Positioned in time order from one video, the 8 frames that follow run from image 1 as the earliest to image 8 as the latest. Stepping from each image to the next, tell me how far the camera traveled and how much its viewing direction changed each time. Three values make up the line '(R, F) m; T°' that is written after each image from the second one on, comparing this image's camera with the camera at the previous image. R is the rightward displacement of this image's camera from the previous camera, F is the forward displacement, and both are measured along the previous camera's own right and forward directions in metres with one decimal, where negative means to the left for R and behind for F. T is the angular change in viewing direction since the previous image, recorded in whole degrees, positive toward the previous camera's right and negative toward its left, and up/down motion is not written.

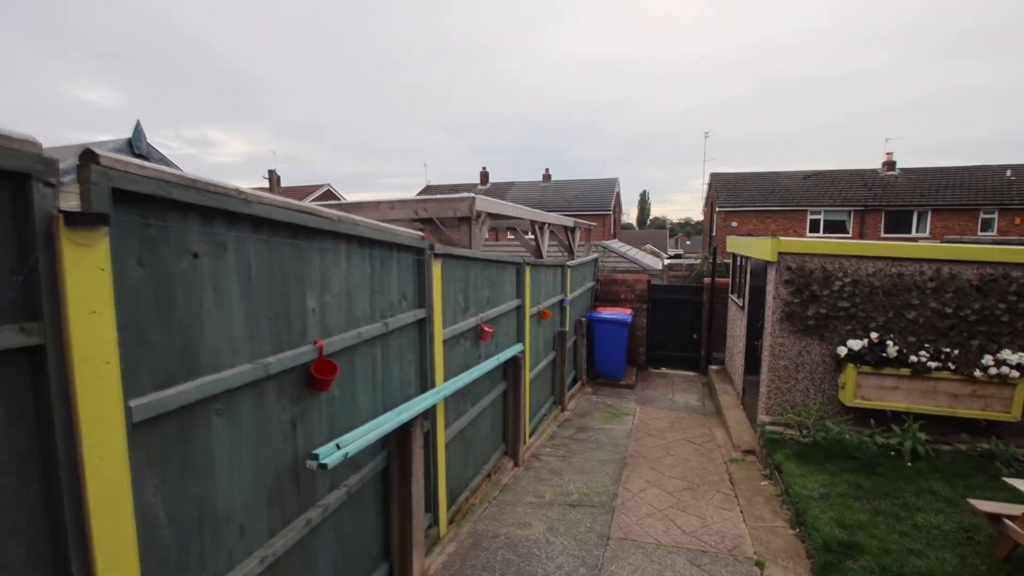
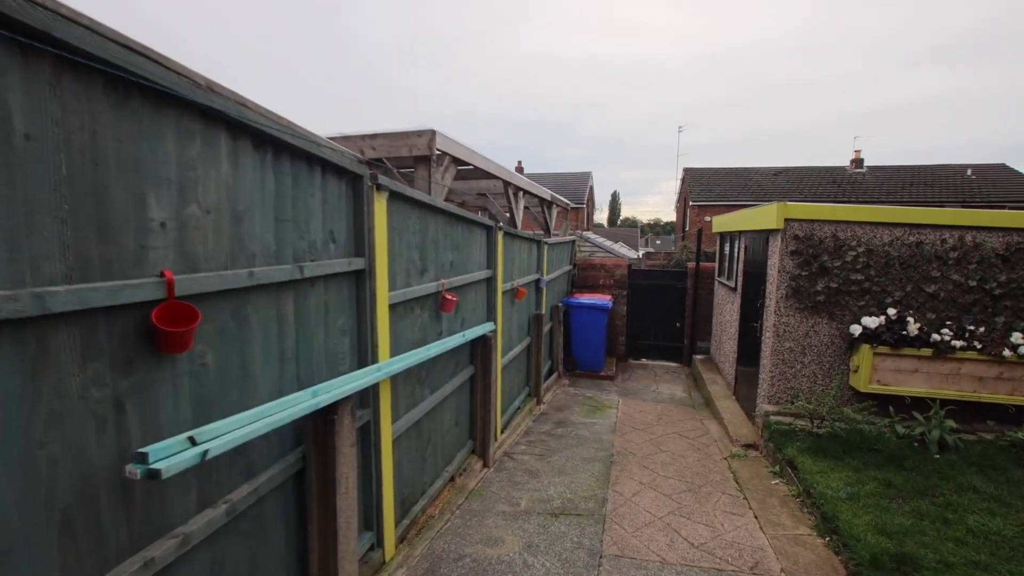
(0.0, +0.7) m; +3°
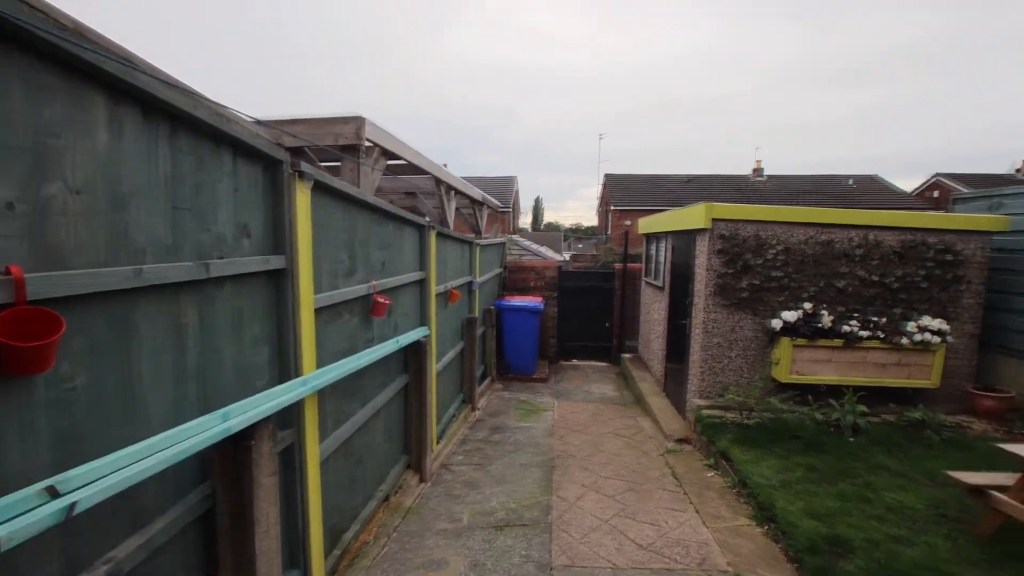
(-0.1, +0.2) m; +9°
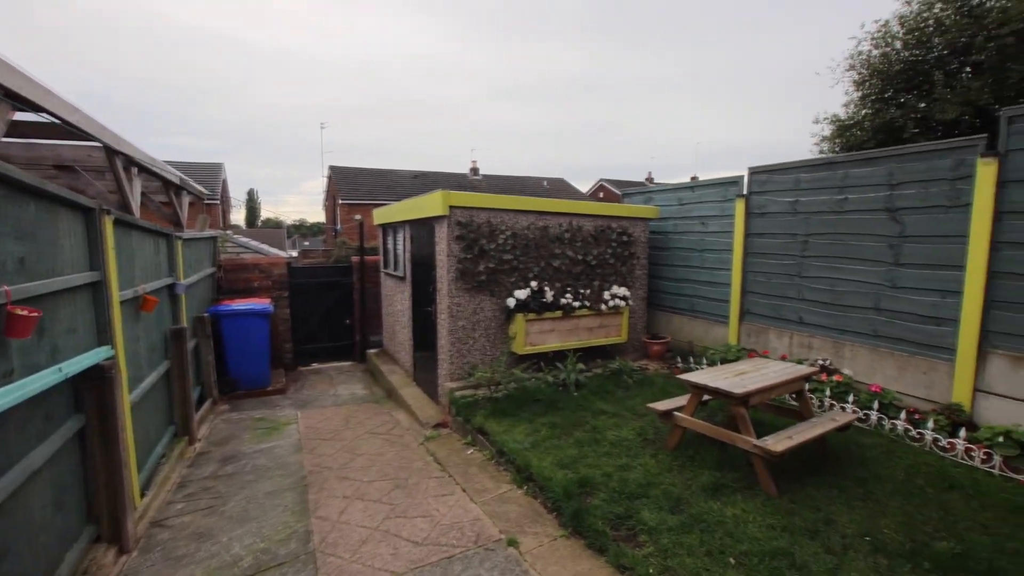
(-0.1, +0.2) m; +30°
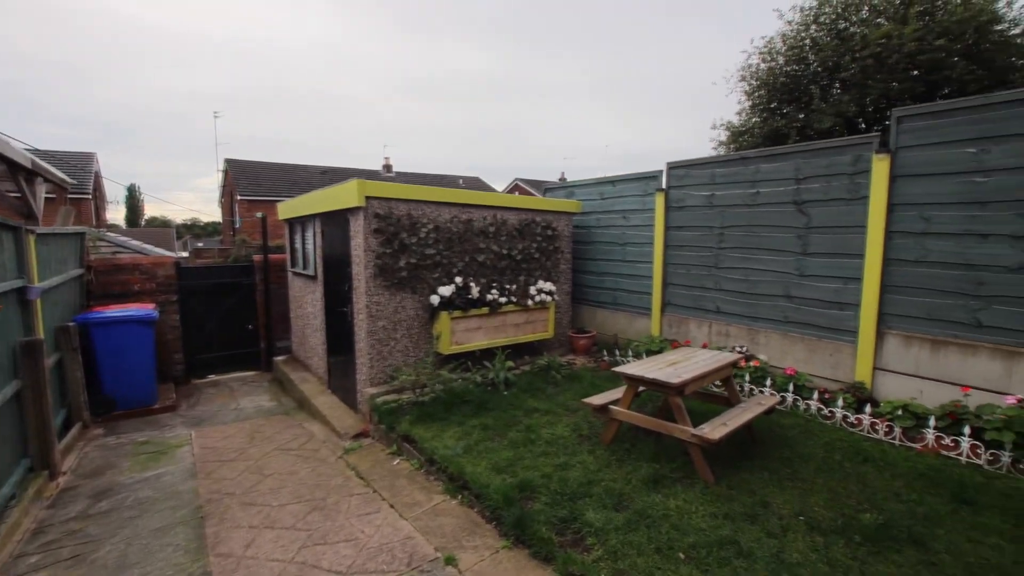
(-0.1, +0.2) m; +10°
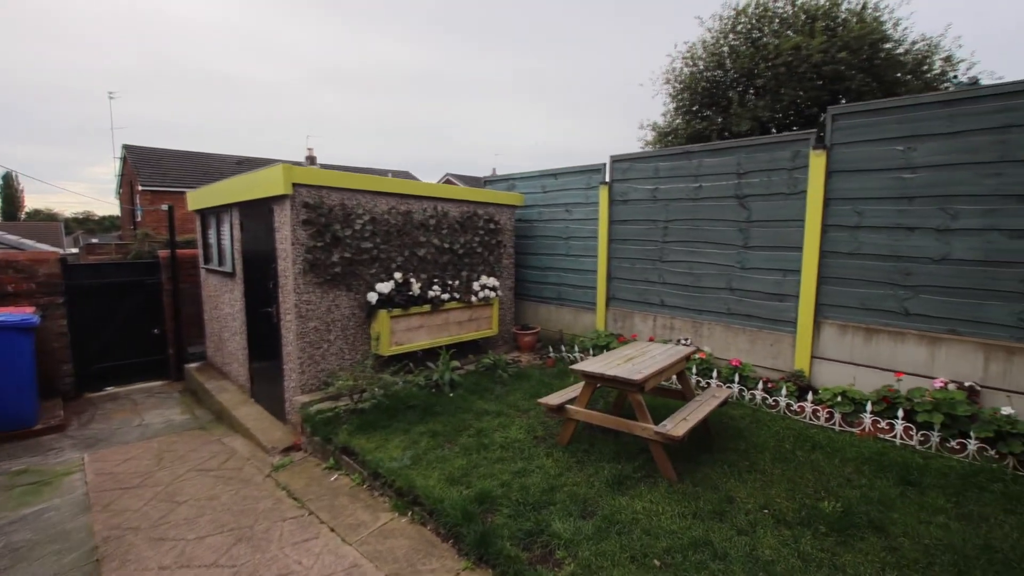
(-0.1, +0.2) m; +8°
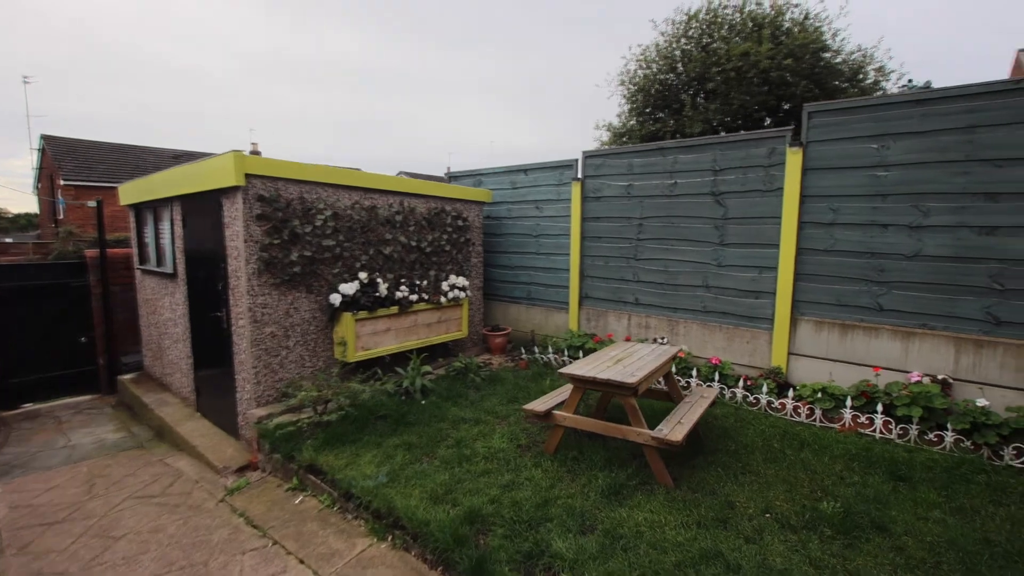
(-0.2, +0.2) m; +5°
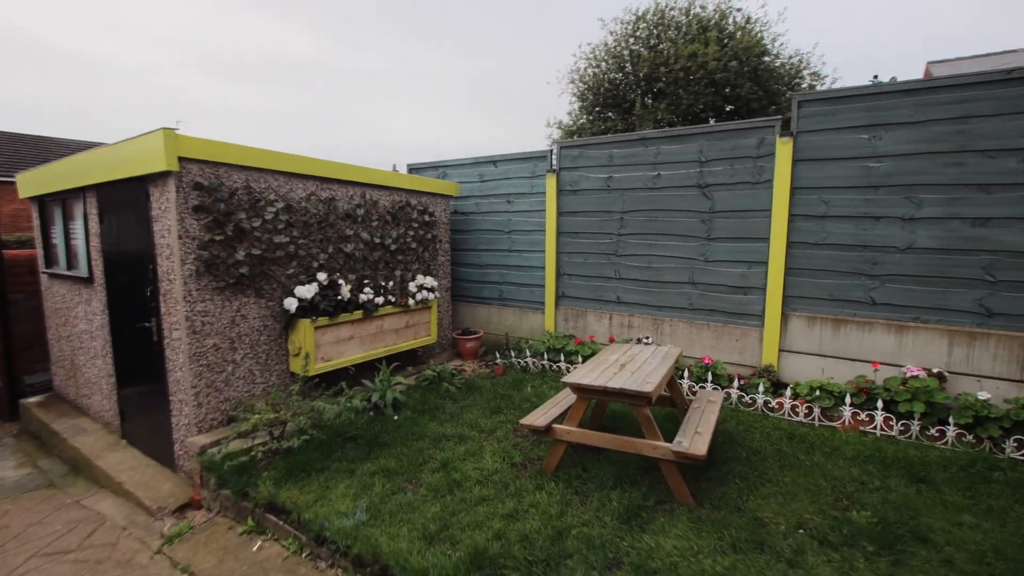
(-0.2, +0.4) m; +6°
